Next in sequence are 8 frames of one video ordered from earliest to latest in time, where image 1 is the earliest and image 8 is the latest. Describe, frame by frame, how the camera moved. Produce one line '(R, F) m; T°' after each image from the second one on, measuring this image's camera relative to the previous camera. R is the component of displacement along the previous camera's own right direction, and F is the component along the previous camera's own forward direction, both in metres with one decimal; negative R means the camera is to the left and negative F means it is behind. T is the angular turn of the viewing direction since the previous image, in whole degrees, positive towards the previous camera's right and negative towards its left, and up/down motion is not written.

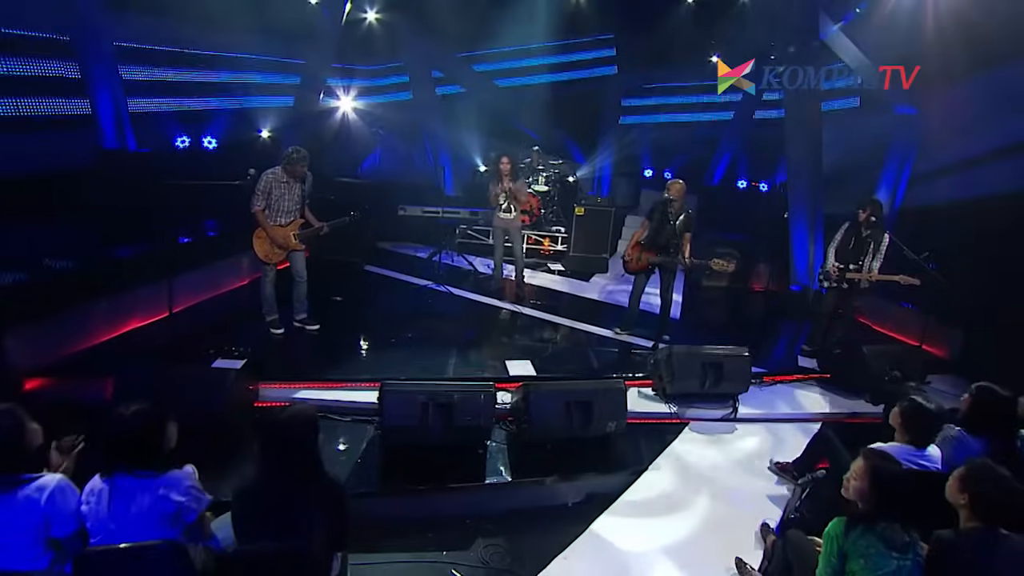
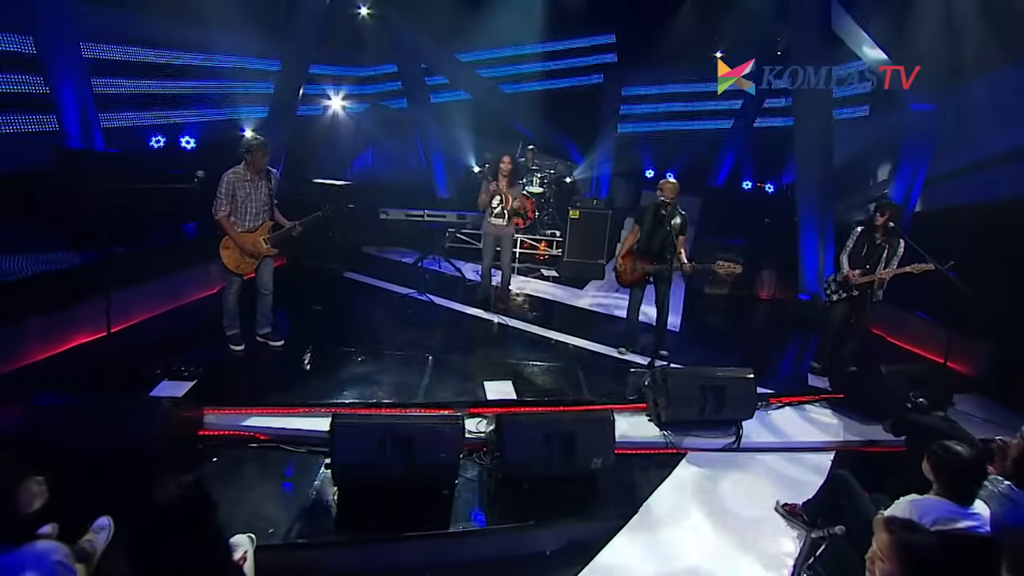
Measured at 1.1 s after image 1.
(+0.2, +0.4) m; 0°
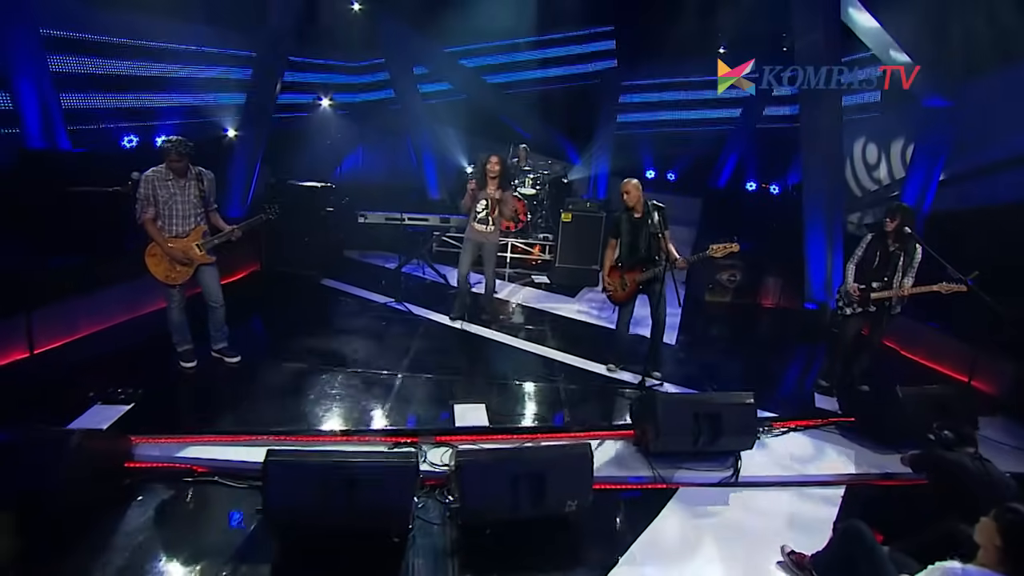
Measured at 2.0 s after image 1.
(+0.2, +0.4) m; -1°
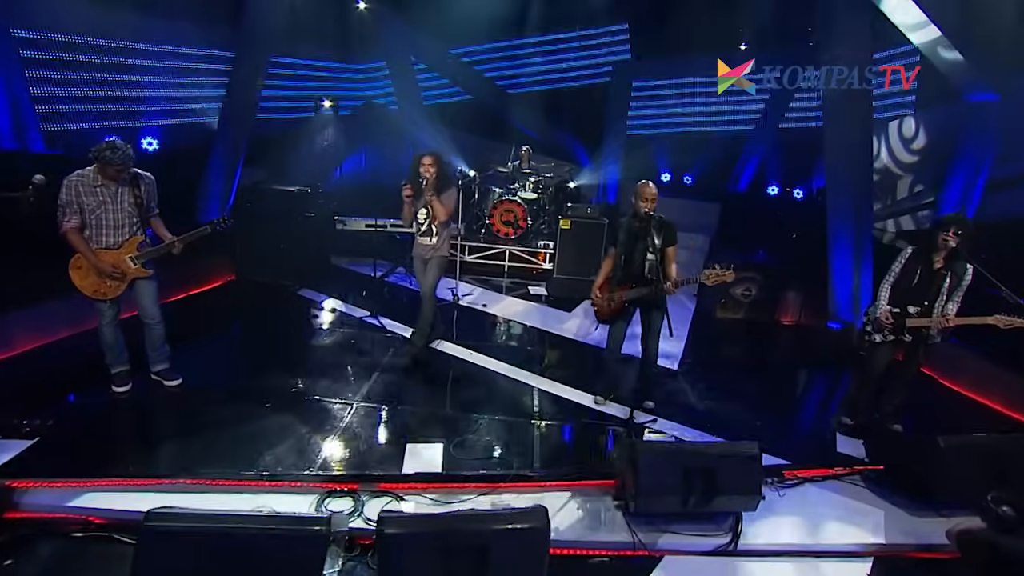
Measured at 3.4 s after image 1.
(+0.4, +0.5) m; -3°
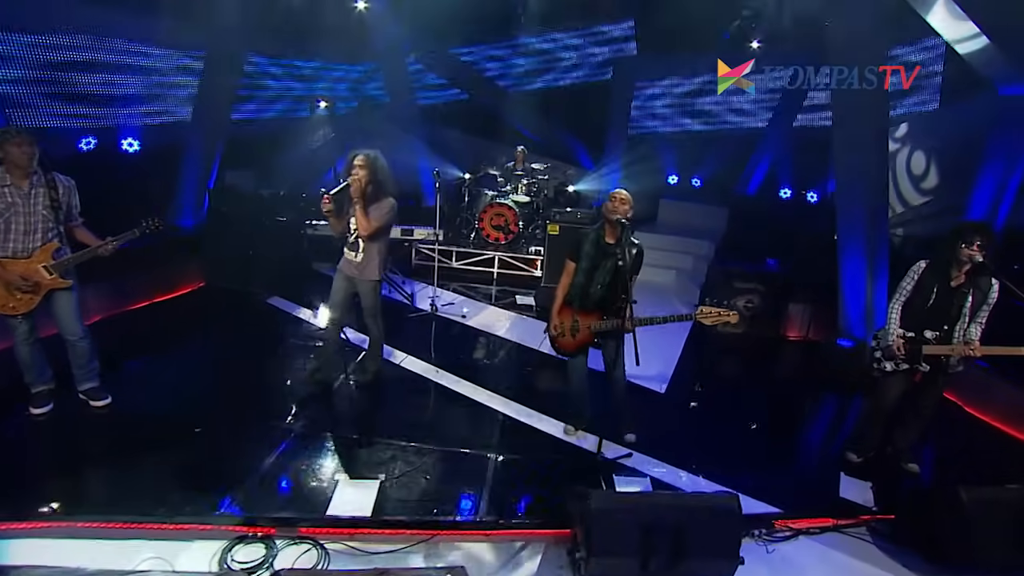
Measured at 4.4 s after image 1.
(+0.4, +0.4) m; -2°
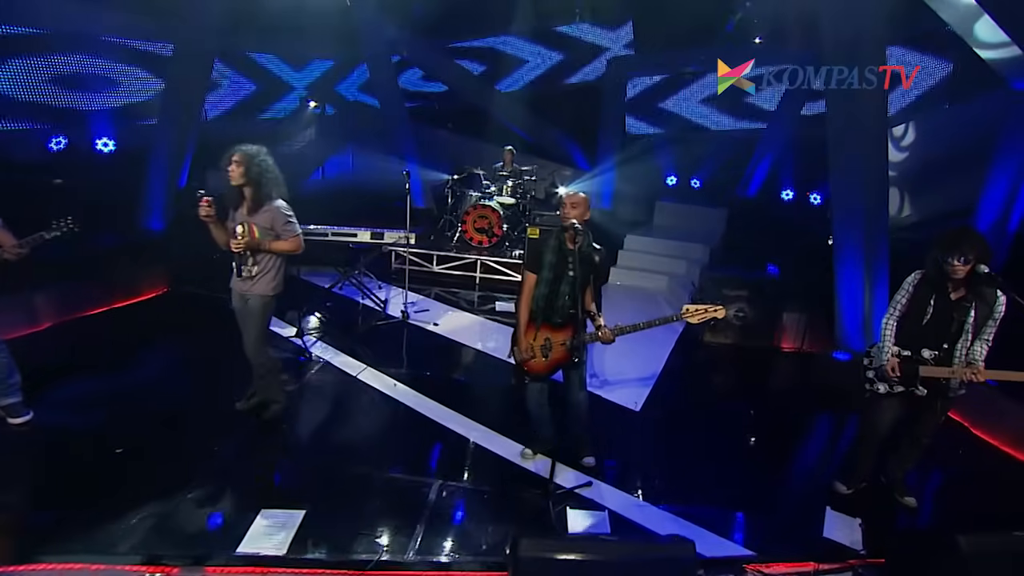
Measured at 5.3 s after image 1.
(+0.3, +0.3) m; -1°
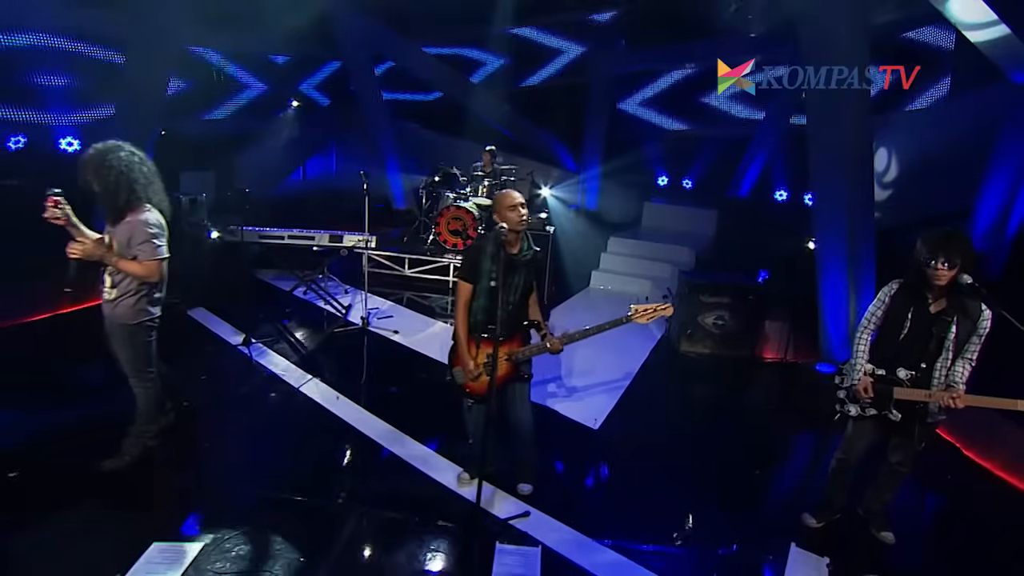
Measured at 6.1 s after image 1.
(+0.4, +0.3) m; -1°
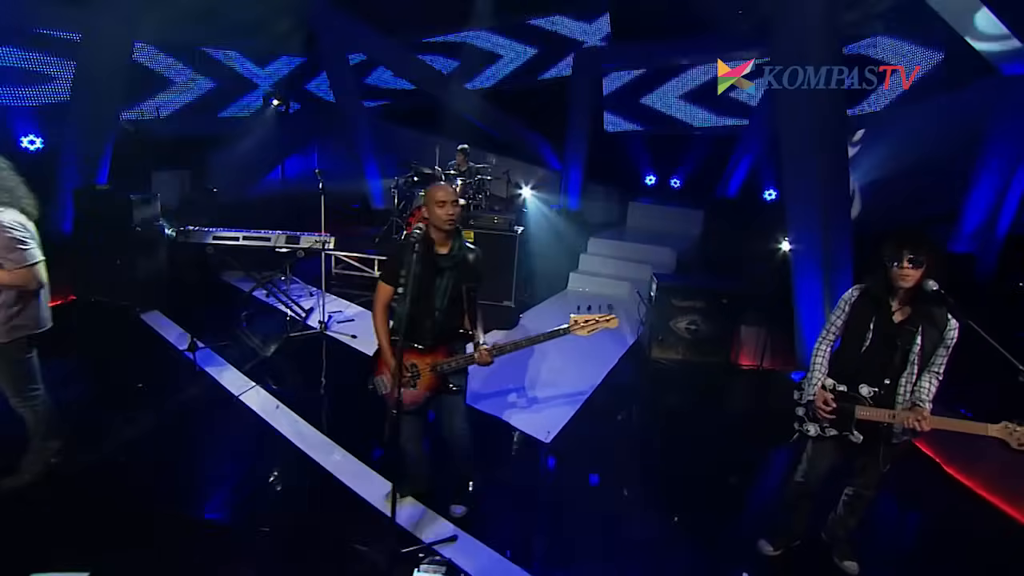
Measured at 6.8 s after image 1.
(+0.3, +0.2) m; 0°
